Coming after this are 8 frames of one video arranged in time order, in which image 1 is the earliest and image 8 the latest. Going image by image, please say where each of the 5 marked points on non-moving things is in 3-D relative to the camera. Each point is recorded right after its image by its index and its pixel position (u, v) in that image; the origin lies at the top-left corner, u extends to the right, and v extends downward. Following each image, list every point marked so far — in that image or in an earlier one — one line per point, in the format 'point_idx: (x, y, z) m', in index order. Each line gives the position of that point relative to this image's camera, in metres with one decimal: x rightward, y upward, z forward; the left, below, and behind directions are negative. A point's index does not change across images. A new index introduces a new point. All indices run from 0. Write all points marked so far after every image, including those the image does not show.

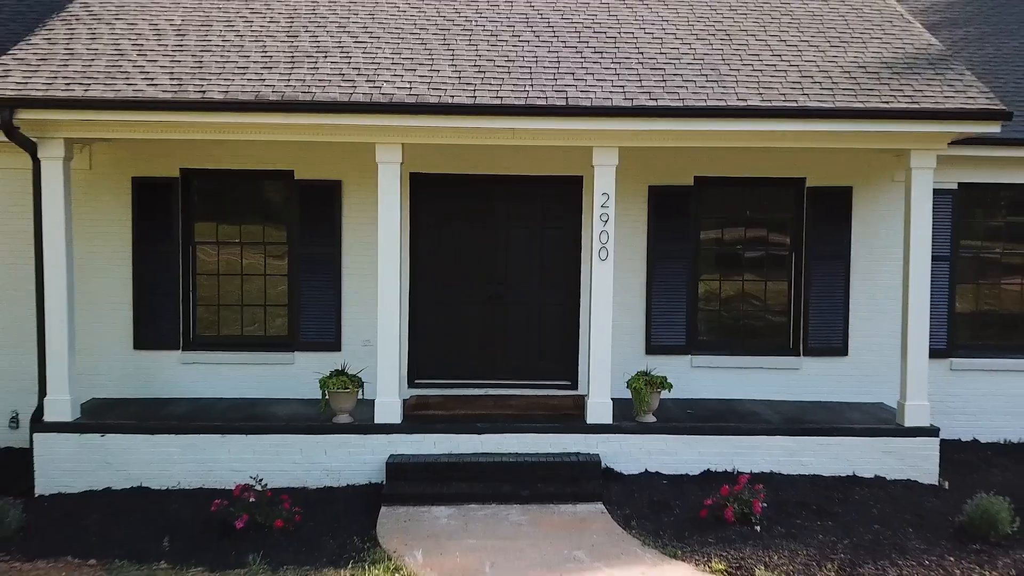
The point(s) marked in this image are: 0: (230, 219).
0: (-6.7, +1.7, +6.6) m
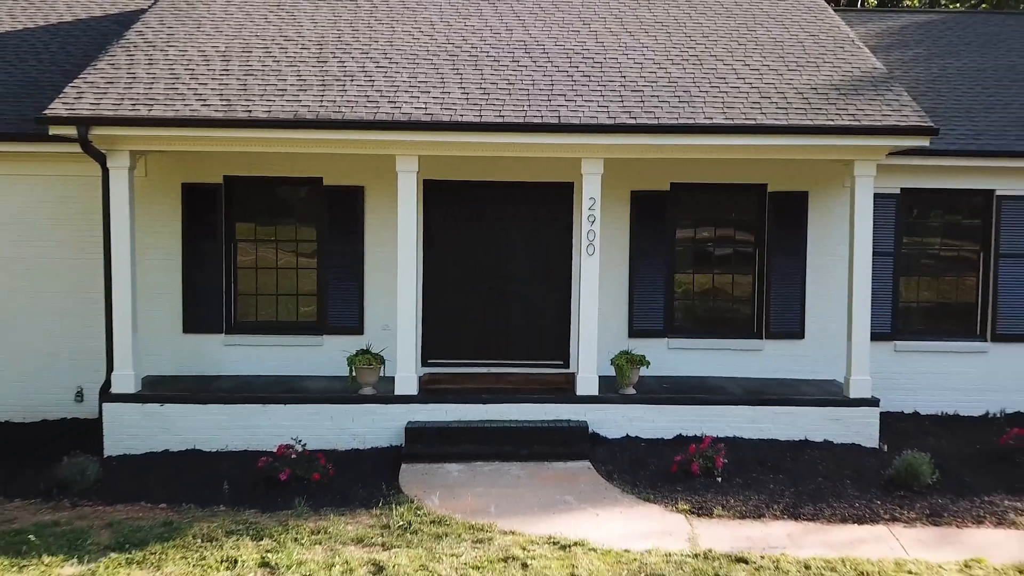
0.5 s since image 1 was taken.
0: (-6.7, +1.9, +7.6) m
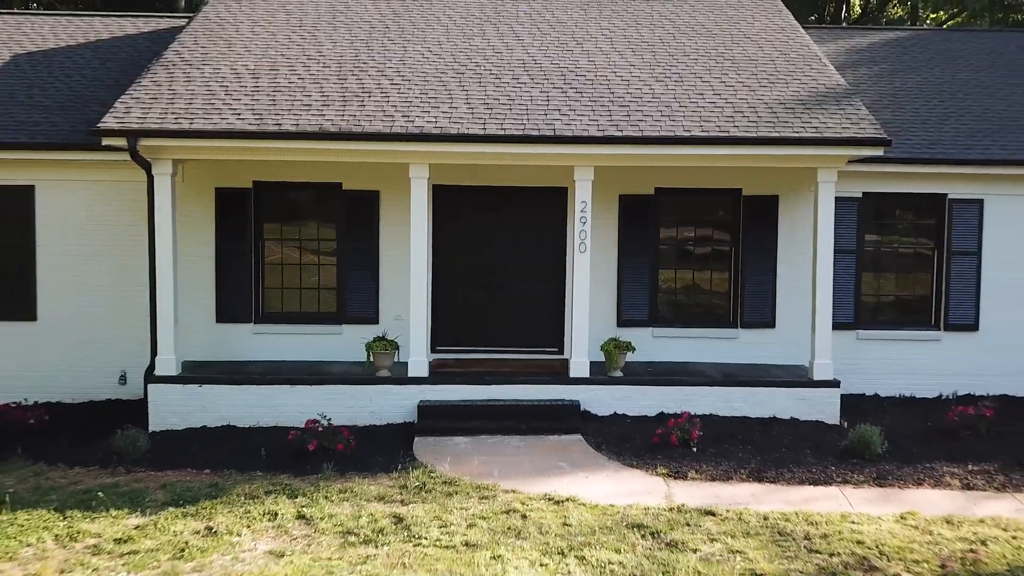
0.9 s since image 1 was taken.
0: (-6.7, +2.0, +8.4) m
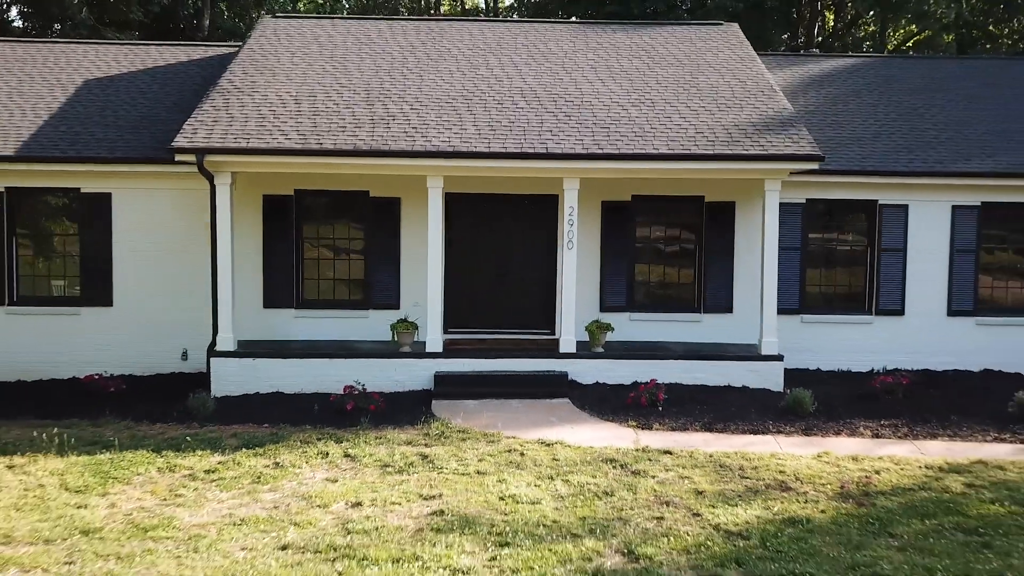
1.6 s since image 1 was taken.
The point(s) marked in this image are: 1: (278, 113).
0: (-6.7, +2.4, +10.0) m
1: (-8.0, +6.0, +9.4) m
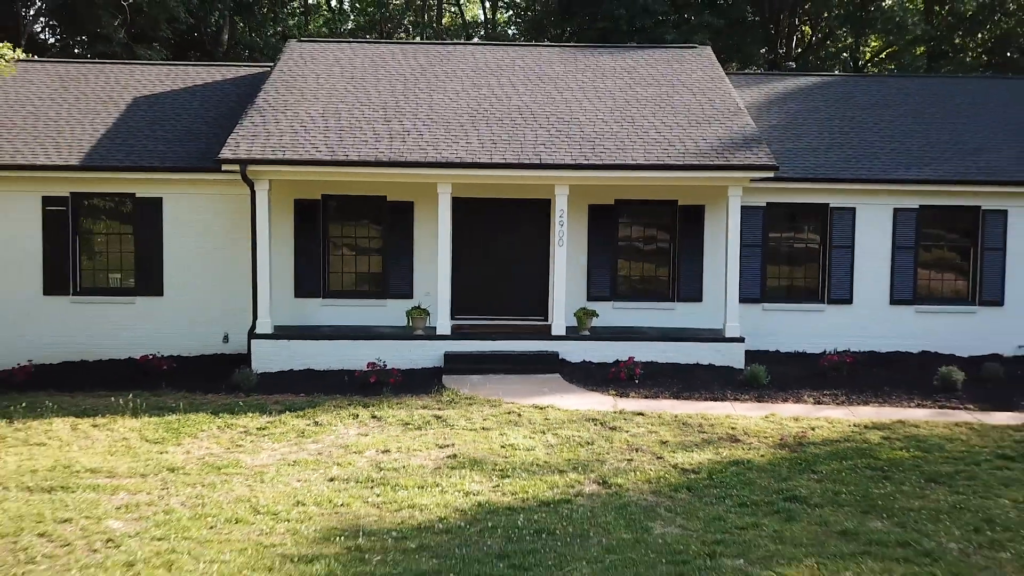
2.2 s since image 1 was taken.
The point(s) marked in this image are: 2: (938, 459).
0: (-6.8, +2.7, +11.4) m
1: (-8.1, +6.3, +10.9) m
2: (+12.4, -4.9, +8.0) m
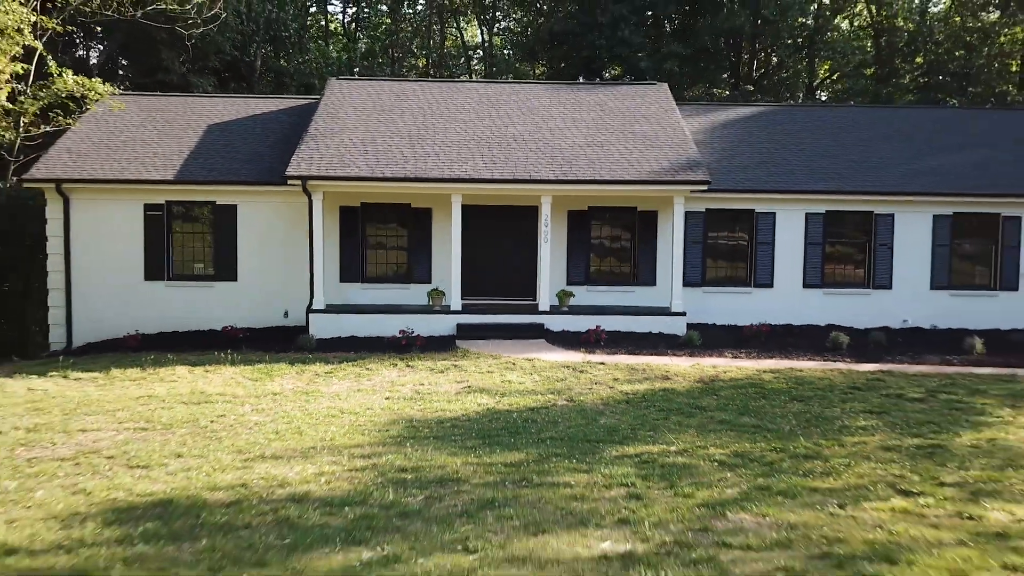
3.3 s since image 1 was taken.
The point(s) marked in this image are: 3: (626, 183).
0: (-7.0, +3.4, +14.7) m
1: (-8.3, +7.0, +14.1) m
2: (+12.3, -4.1, +11.6) m
3: (+5.9, +5.4, +14.0) m
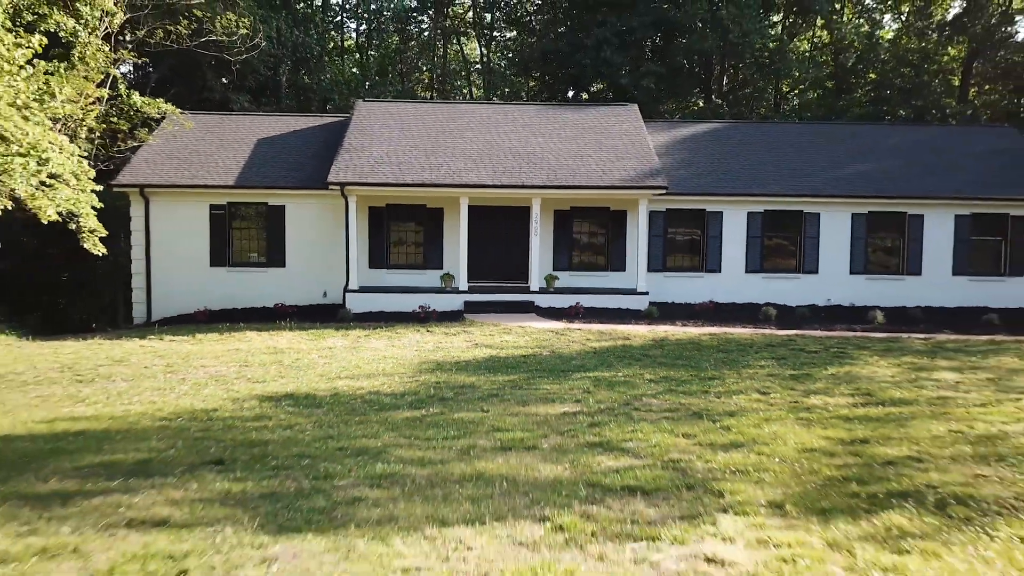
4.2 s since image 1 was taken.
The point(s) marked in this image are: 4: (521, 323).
0: (-7.3, +4.3, +18.1) m
1: (-8.5, +7.9, +17.5) m
2: (+12.1, -3.1, +15.2) m
3: (+5.6, +6.4, +17.6) m
4: (+0.5, -2.1, +16.3) m
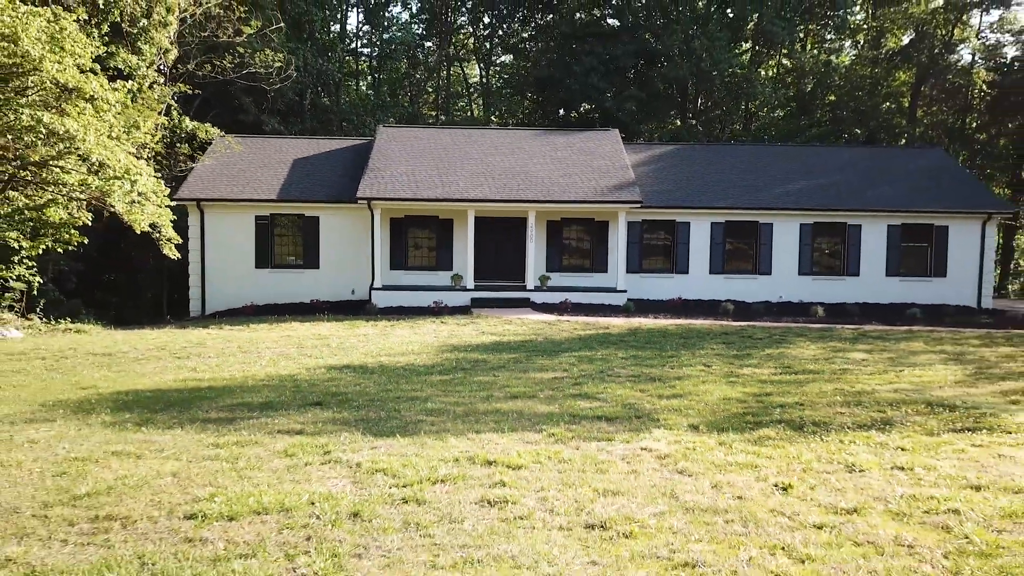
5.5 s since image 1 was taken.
0: (-7.2, +4.4, +20.8) m
1: (-8.5, +8.0, +20.2) m
2: (+12.2, -3.0, +18.4) m
3: (+5.7, +6.5, +20.7) m
4: (+0.6, -2.0, +19.2) m
